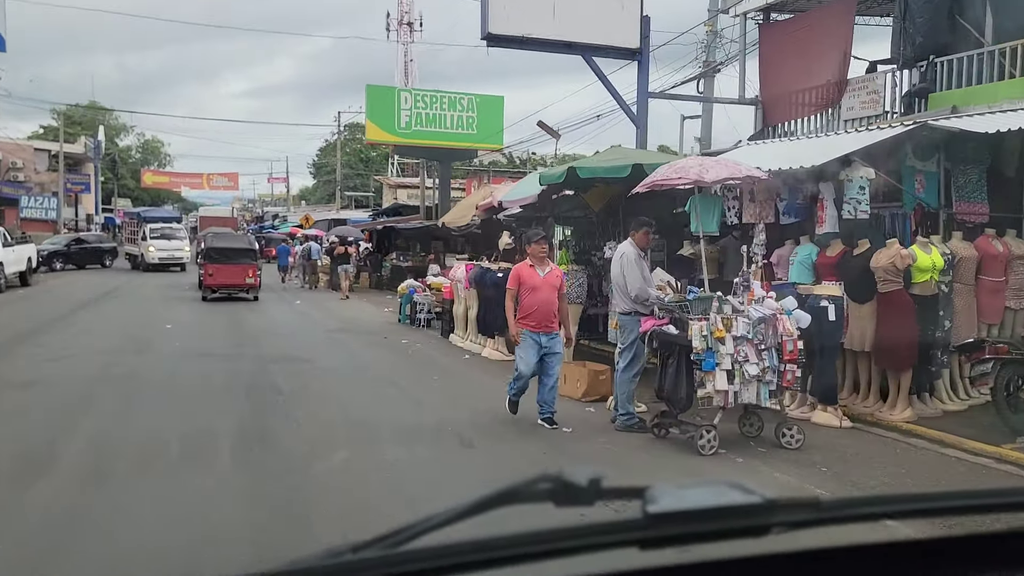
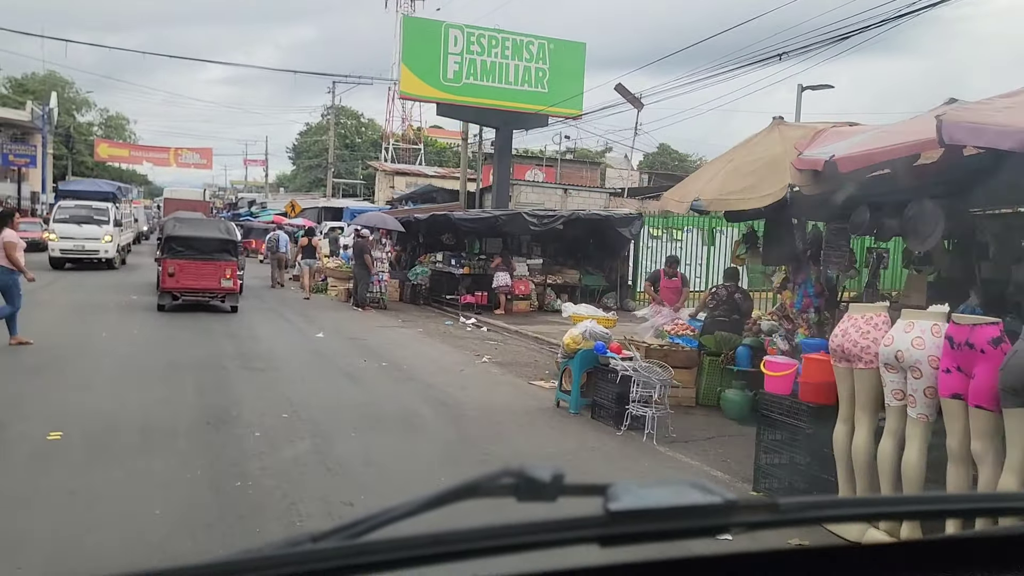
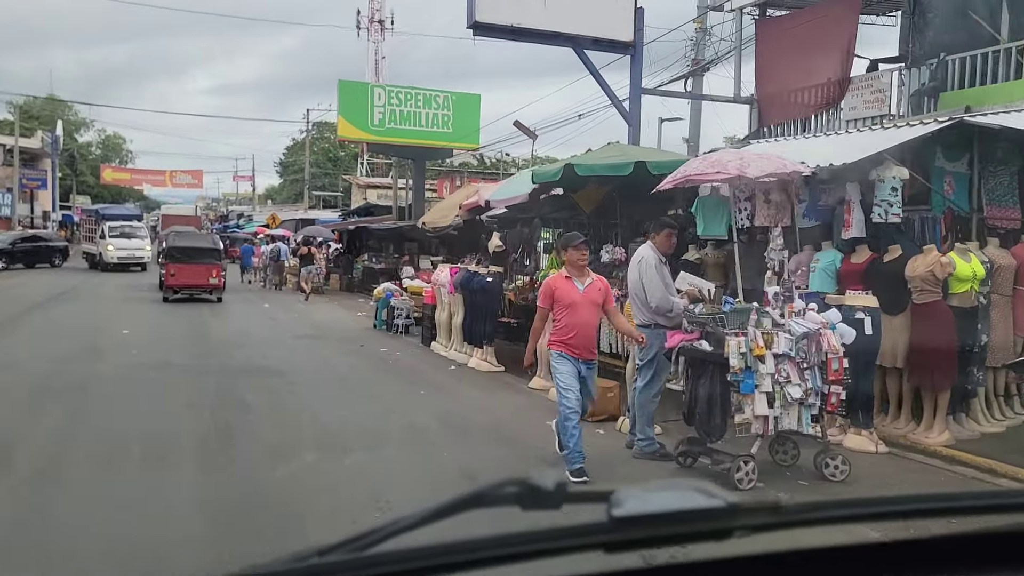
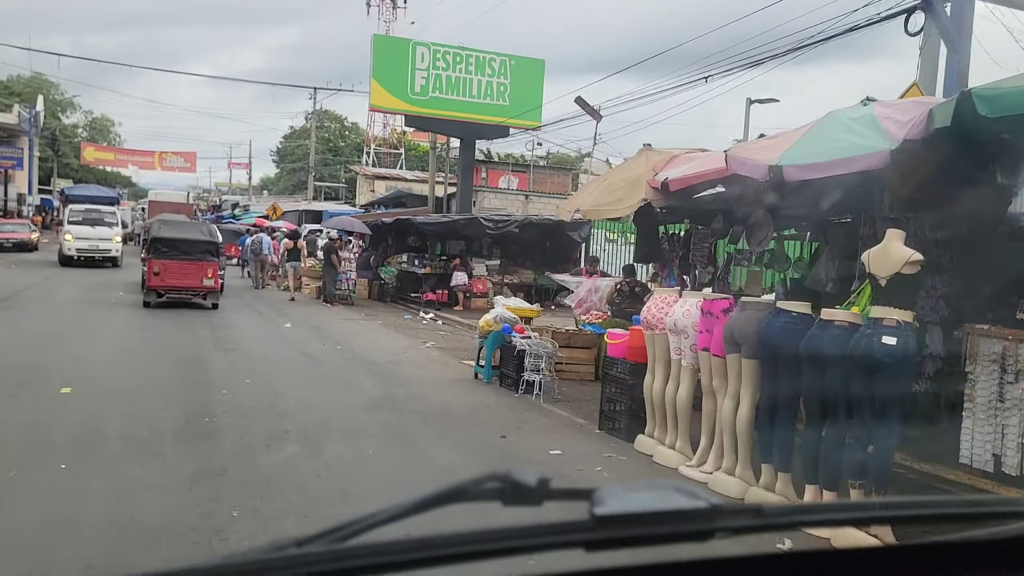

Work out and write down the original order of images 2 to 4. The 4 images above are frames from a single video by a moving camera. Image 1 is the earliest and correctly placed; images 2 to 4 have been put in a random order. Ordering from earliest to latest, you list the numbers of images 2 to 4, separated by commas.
3, 4, 2
